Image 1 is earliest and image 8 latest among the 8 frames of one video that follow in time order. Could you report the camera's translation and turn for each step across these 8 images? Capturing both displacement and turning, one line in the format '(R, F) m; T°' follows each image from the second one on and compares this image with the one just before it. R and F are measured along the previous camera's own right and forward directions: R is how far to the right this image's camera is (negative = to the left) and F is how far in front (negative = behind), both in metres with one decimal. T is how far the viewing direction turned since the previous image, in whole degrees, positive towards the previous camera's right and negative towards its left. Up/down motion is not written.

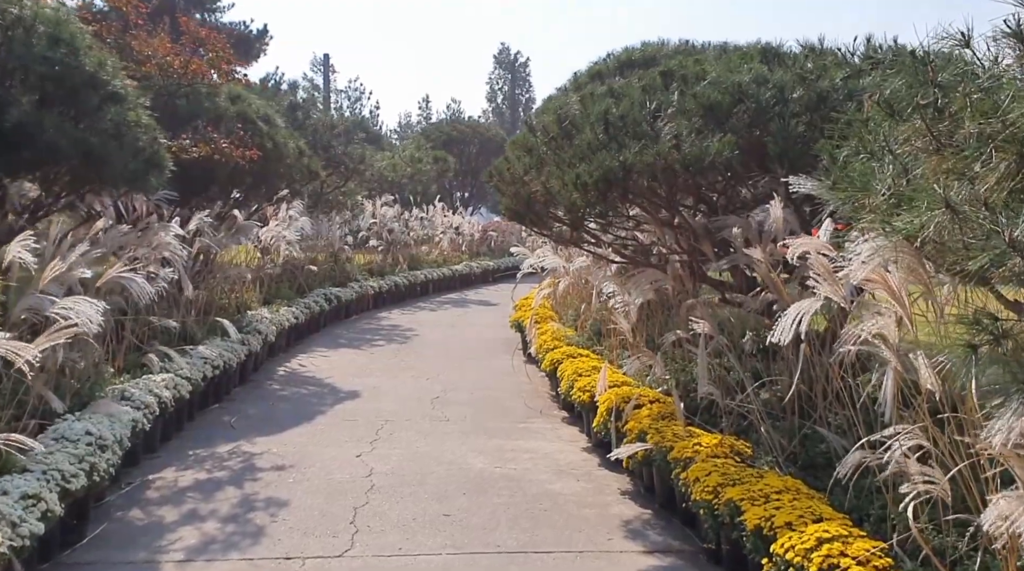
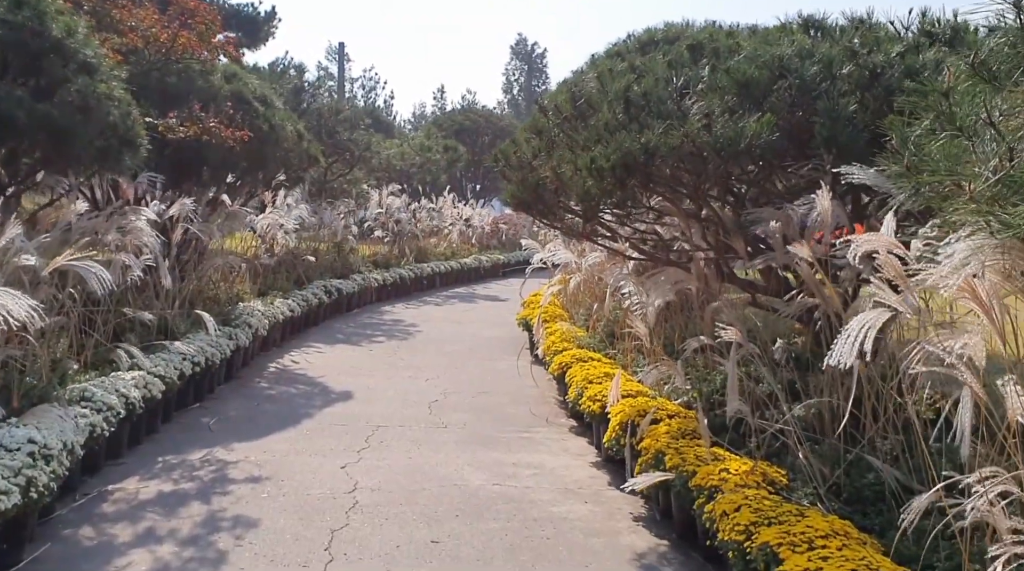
(0.0, +0.6) m; -1°
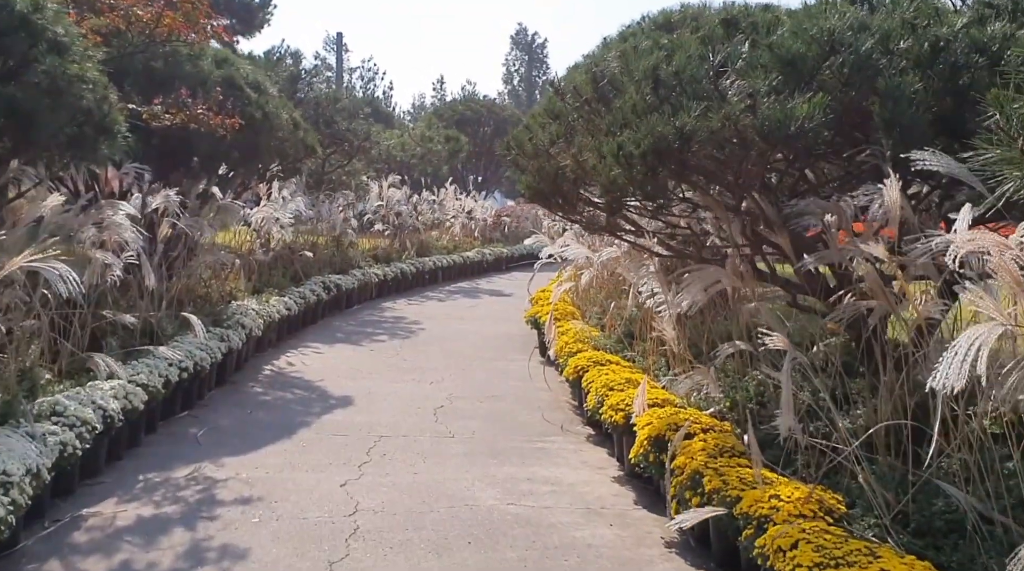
(-0.1, +0.5) m; 0°
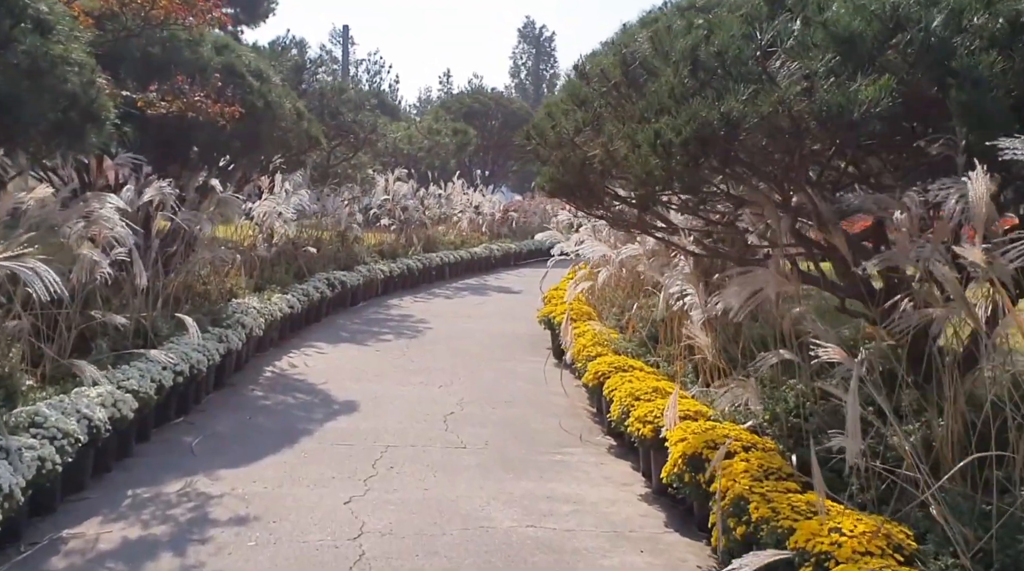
(-0.1, +0.4) m; 0°
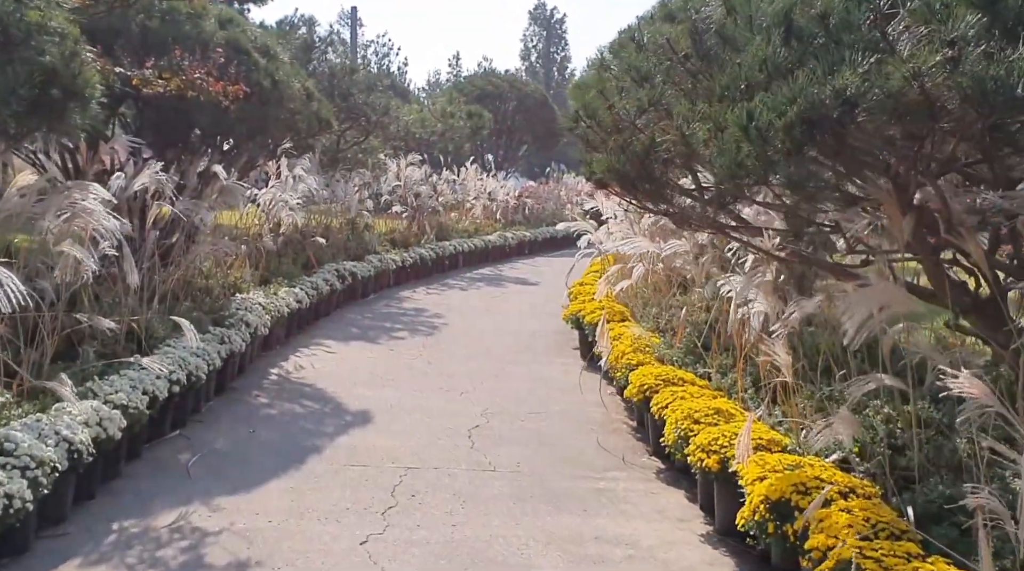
(-0.2, +0.6) m; 0°
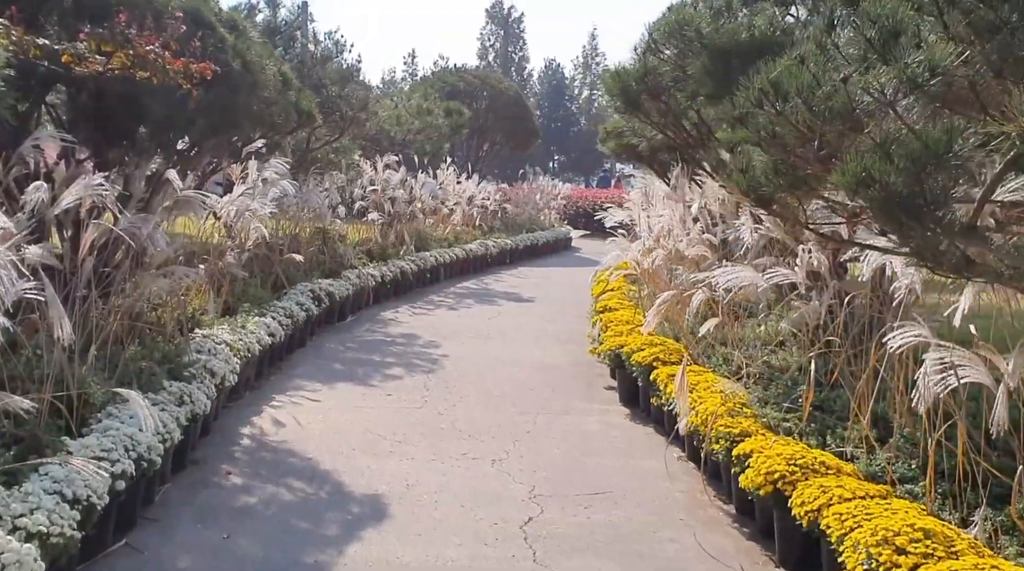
(-0.5, +1.4) m; +3°
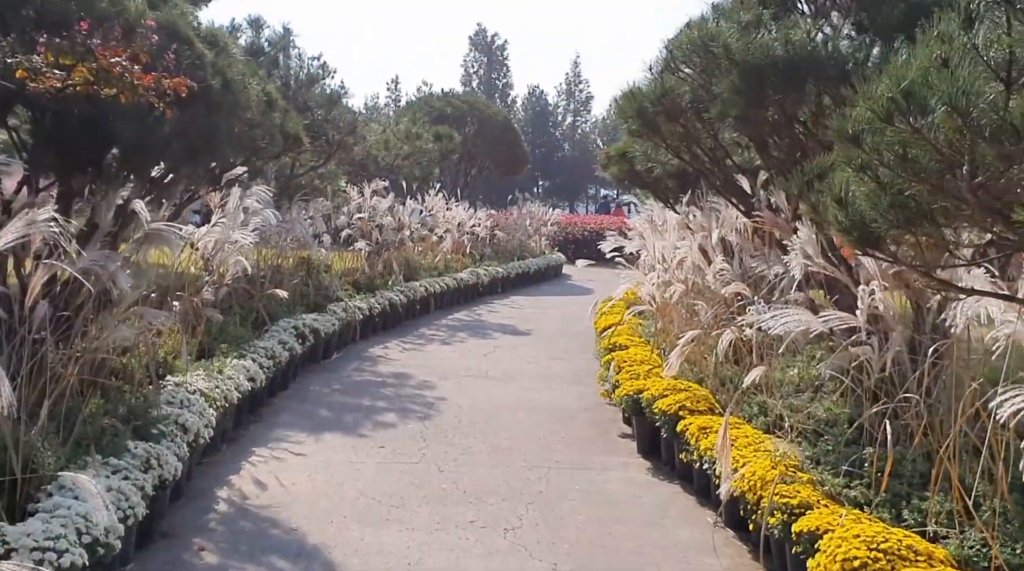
(-0.2, +0.6) m; +1°
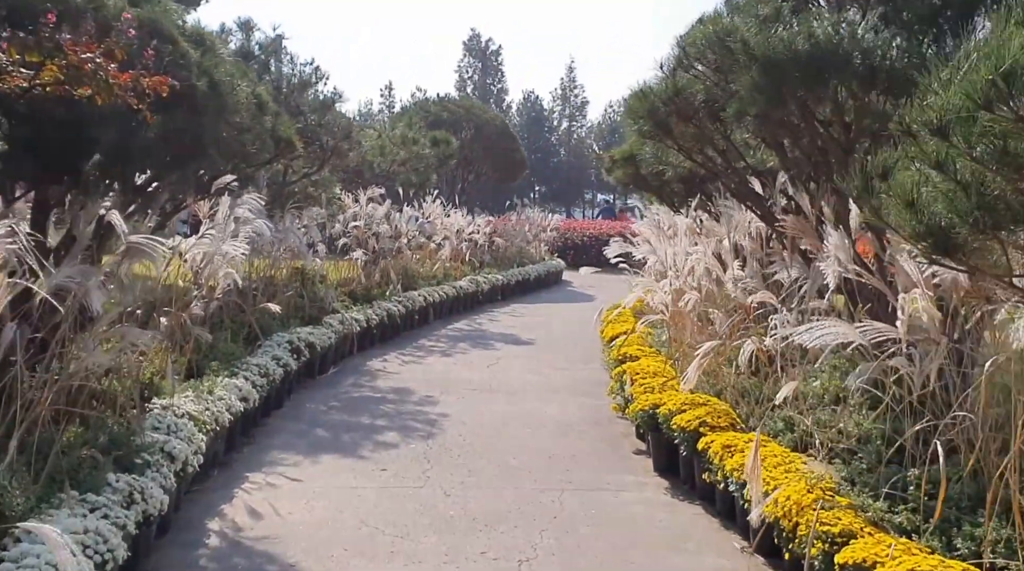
(-0.1, +0.3) m; 0°
